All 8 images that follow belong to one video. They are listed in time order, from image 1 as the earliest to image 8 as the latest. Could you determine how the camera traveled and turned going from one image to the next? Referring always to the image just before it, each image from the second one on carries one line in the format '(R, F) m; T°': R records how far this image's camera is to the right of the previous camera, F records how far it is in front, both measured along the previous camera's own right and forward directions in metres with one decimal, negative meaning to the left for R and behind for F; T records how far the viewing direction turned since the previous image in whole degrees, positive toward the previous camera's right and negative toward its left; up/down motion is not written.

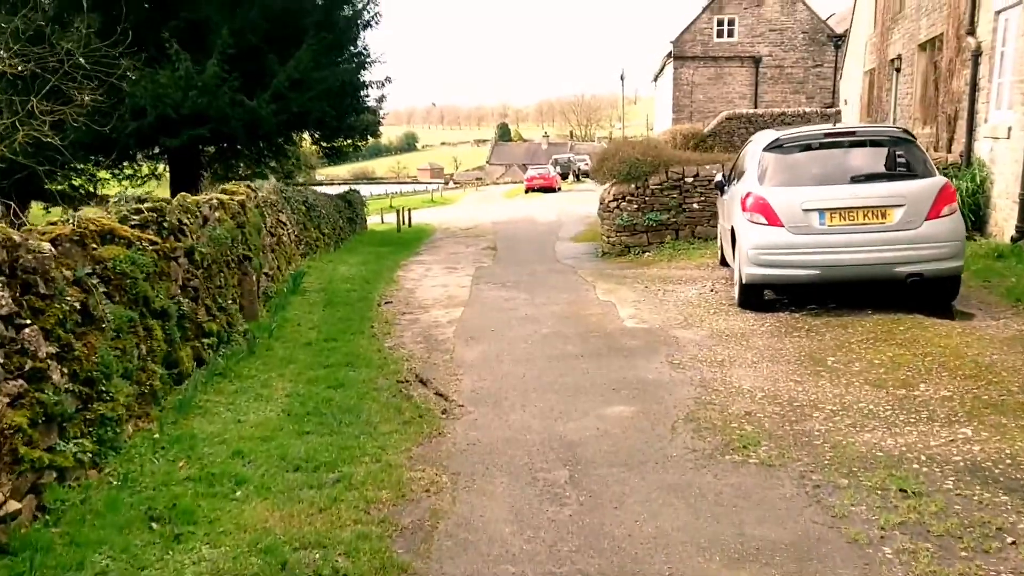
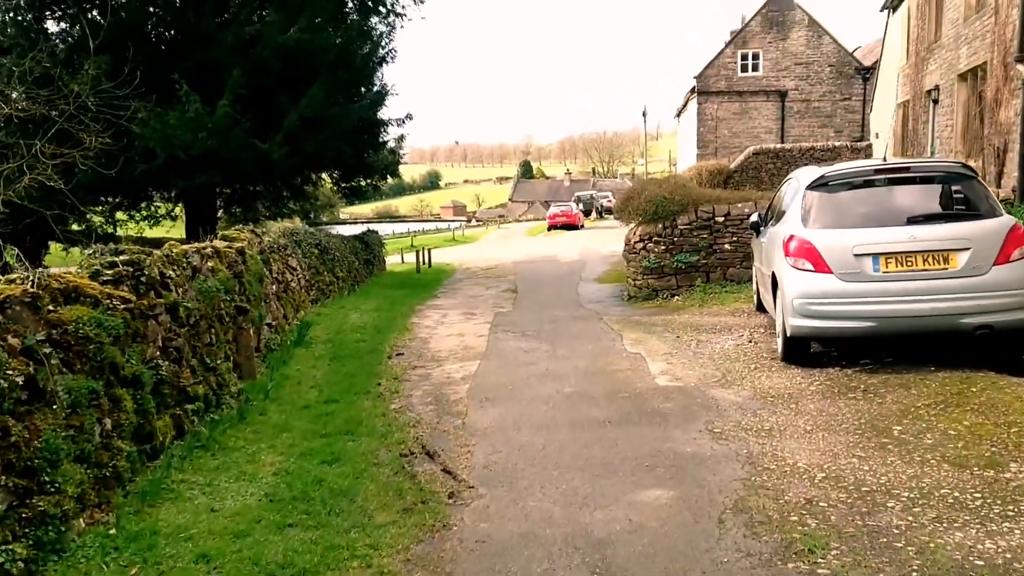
(0.0, +0.8) m; -2°
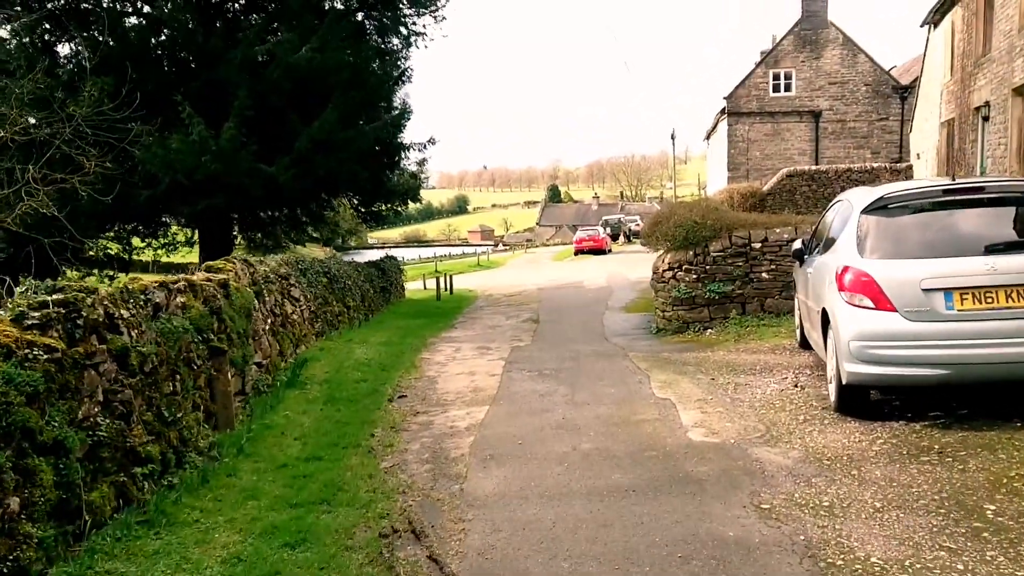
(+0.2, +1.1) m; -2°
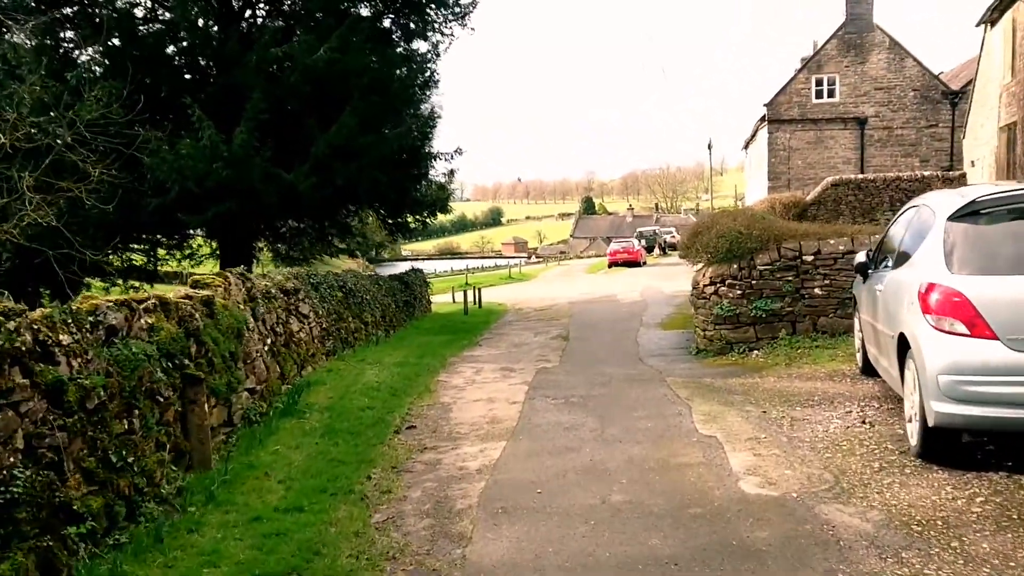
(+0.1, +1.1) m; -2°
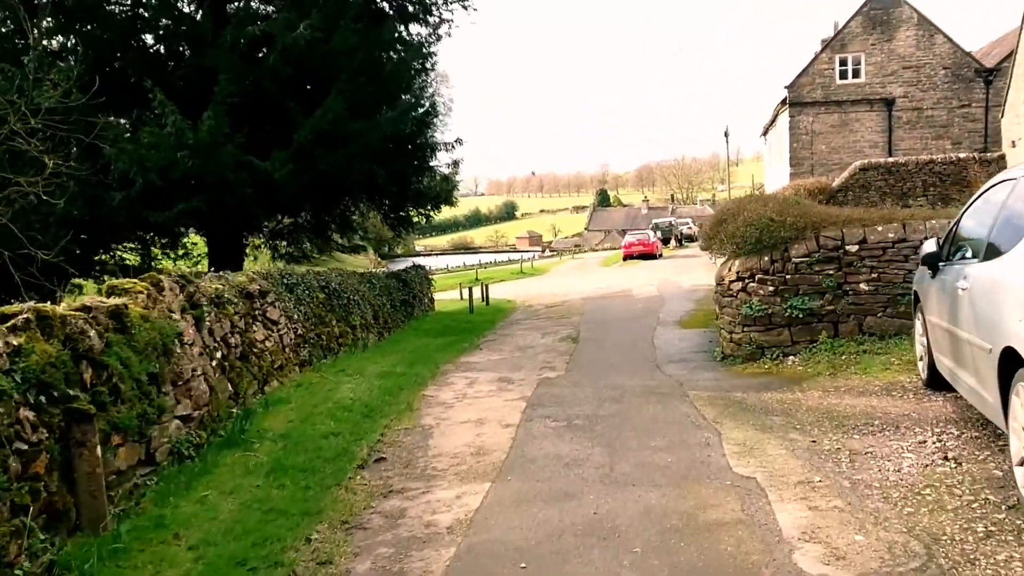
(+0.2, +1.6) m; -1°
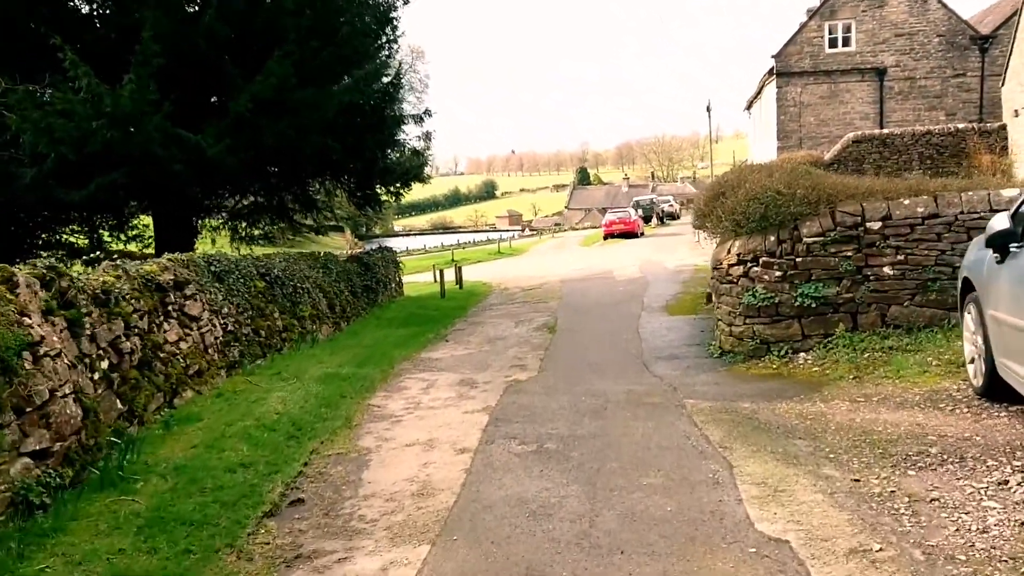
(+0.2, +1.6) m; +1°
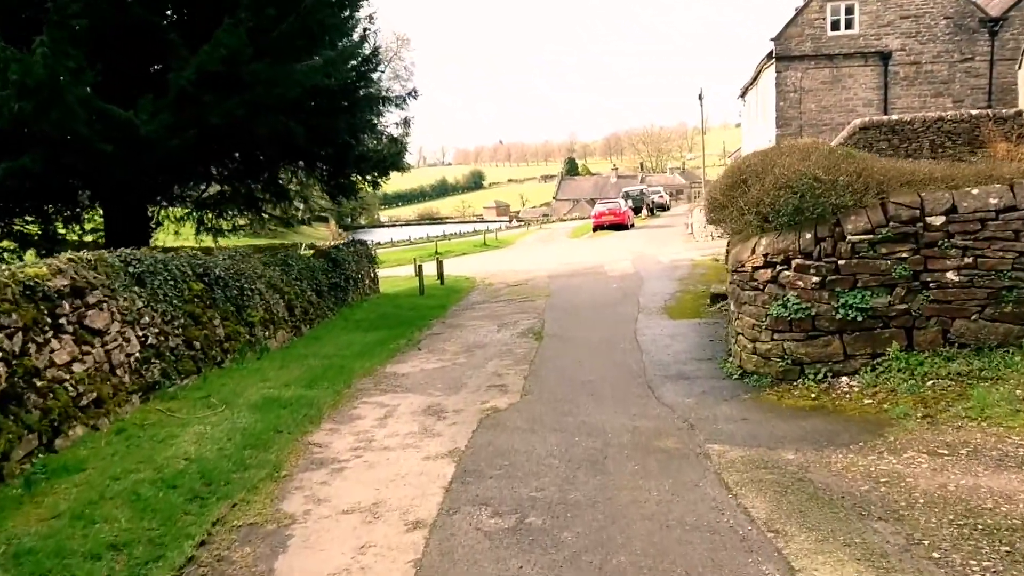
(+0.1, +1.7) m; +1°
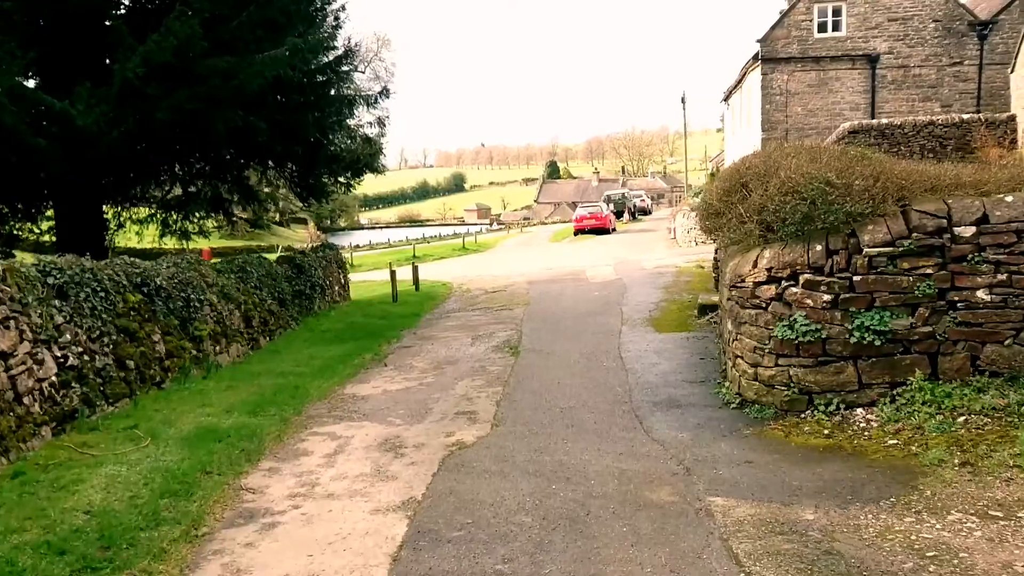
(+0.1, +0.9) m; +1°
